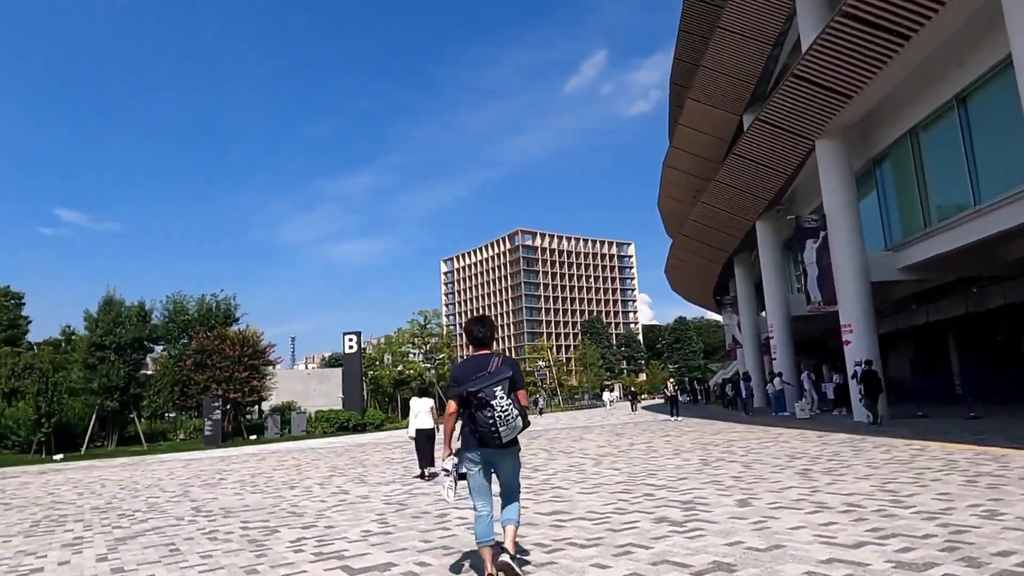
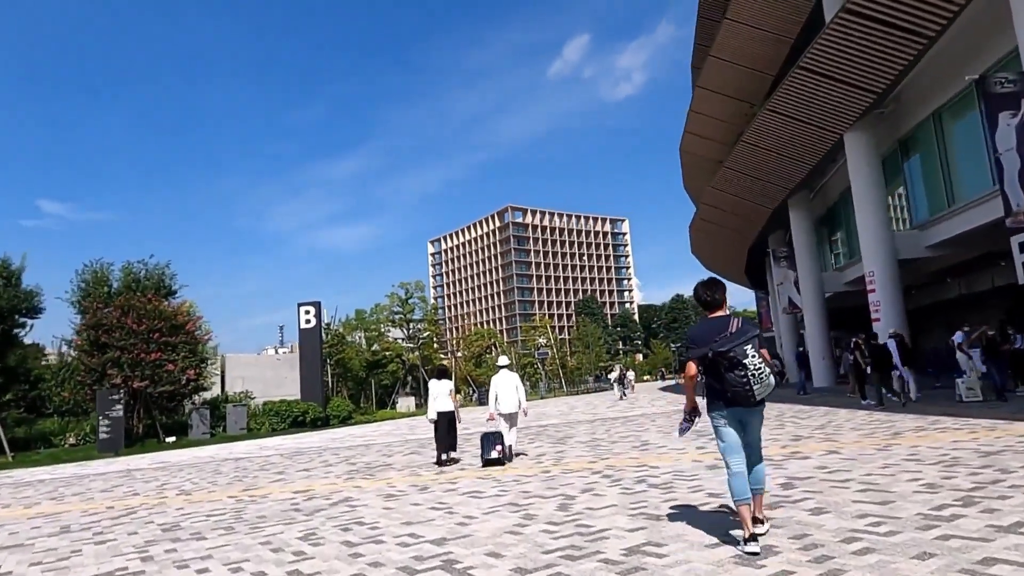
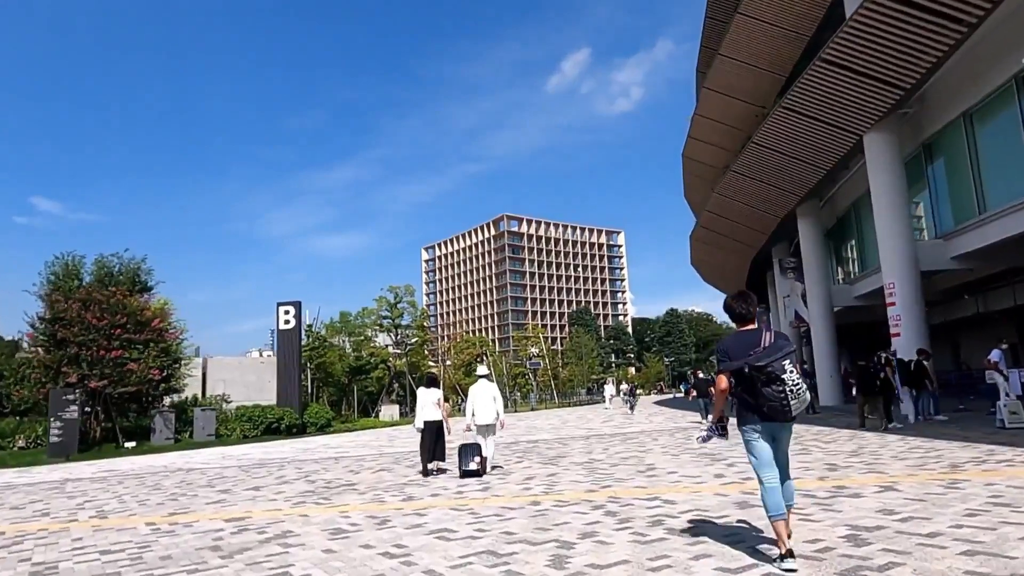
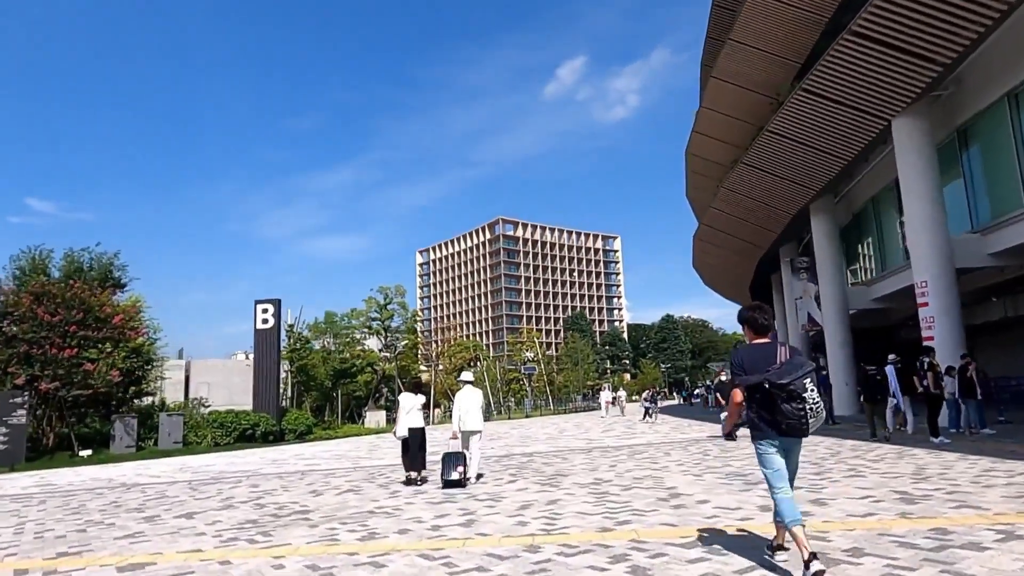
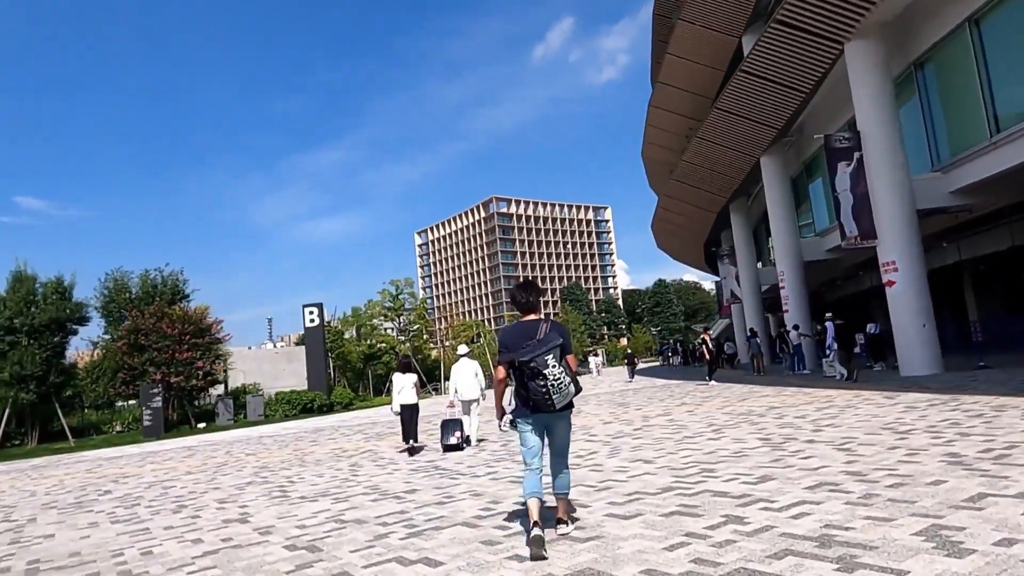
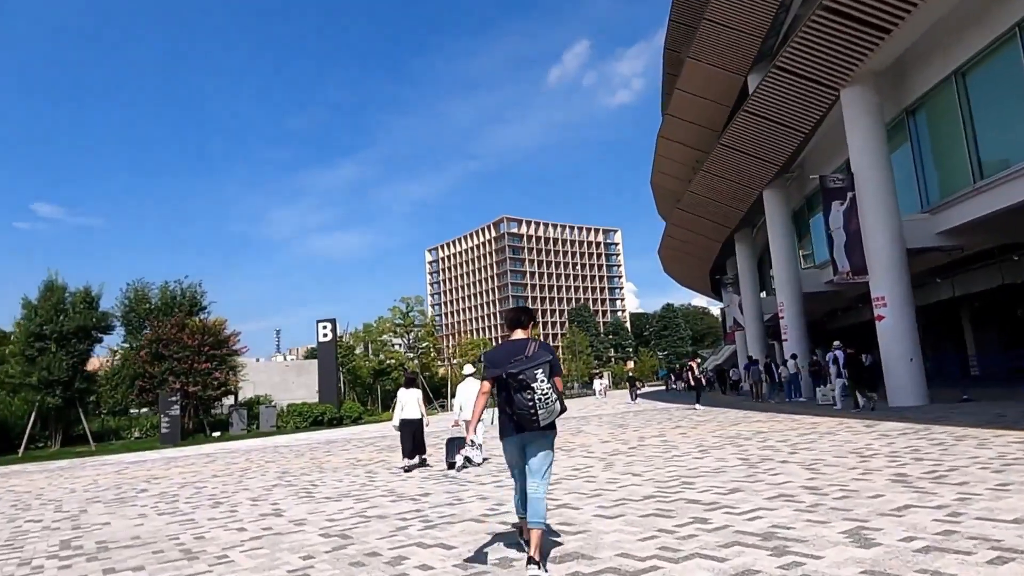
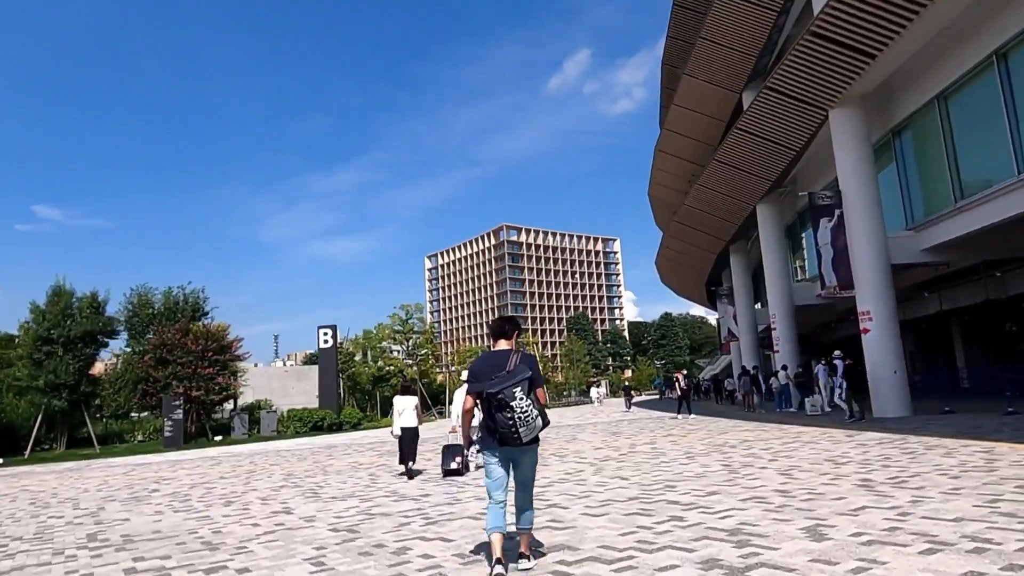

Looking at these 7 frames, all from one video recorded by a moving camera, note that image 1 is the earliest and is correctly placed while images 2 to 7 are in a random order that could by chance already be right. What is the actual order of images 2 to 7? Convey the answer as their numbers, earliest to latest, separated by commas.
7, 6, 5, 2, 3, 4
